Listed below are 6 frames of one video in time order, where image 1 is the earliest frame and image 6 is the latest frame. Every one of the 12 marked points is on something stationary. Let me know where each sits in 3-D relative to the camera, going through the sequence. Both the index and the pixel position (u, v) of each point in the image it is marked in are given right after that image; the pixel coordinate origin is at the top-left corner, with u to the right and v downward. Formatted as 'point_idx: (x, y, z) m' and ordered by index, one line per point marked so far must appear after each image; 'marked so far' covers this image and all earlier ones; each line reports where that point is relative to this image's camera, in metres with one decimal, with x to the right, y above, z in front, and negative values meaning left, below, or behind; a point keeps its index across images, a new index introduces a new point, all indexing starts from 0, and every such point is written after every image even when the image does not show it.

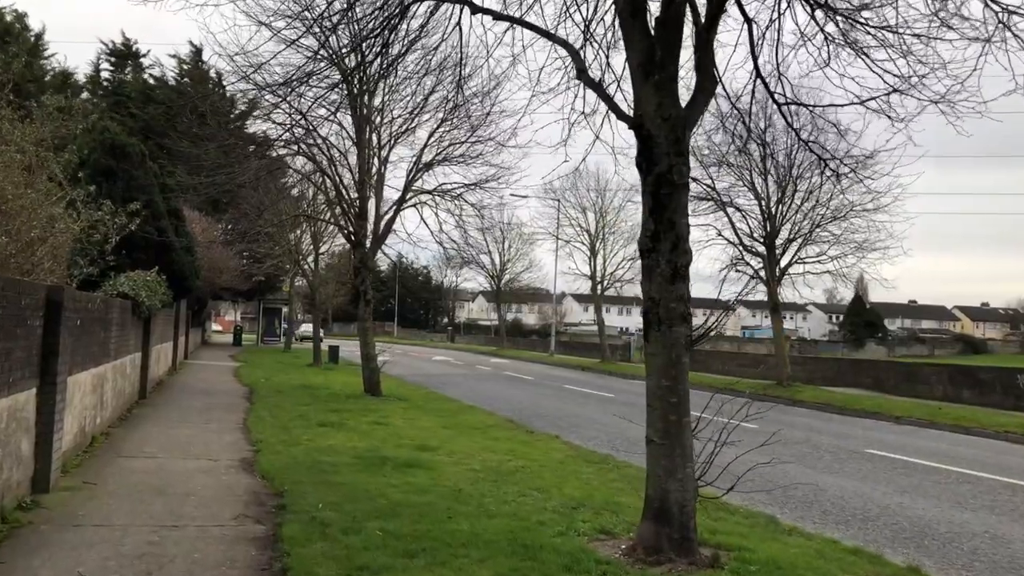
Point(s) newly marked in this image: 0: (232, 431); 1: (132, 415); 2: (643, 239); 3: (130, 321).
0: (-3.5, -1.8, +11.0) m
1: (-5.2, -1.7, +12.0) m
2: (+0.8, +0.3, +5.3) m
3: (-5.4, -0.5, +12.3) m
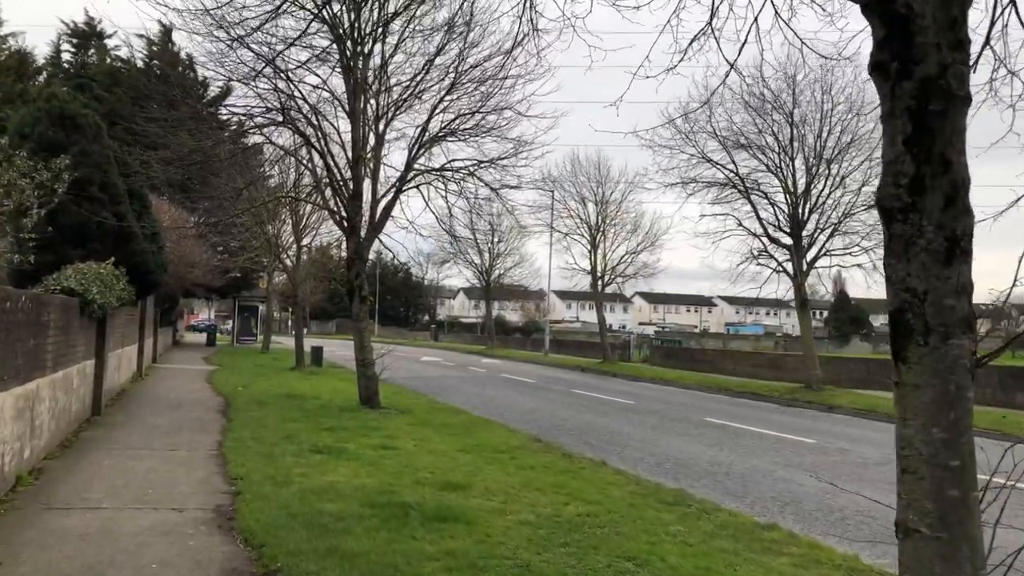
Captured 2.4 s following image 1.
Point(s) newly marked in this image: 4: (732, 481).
0: (-3.1, -1.8, +8.8) m
1: (-4.8, -1.7, +9.7) m
2: (+1.4, +0.3, +3.2) m
3: (-5.0, -0.4, +10.0) m
4: (+2.5, -2.2, +9.9) m
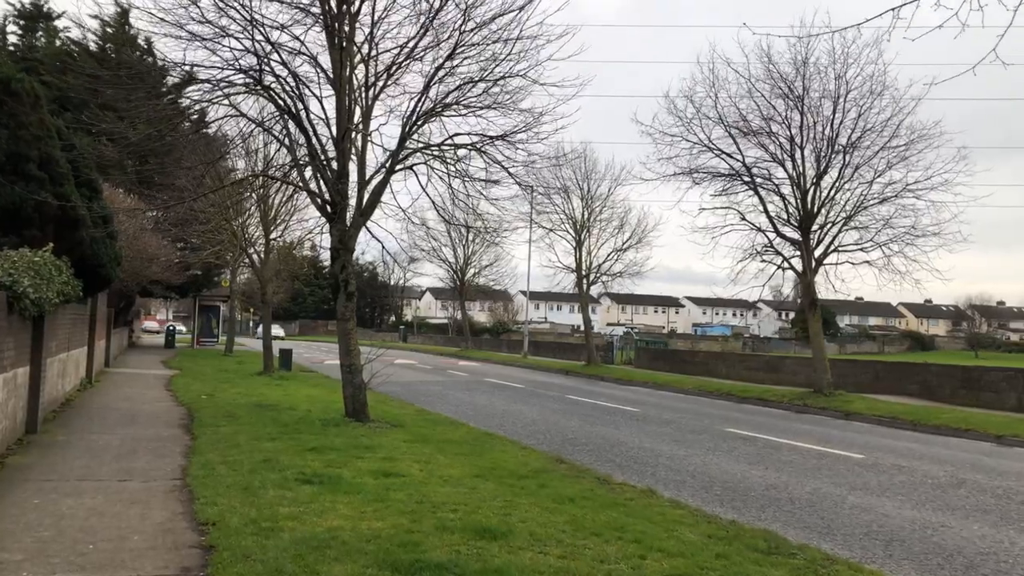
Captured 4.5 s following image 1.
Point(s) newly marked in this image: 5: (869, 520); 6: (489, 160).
0: (-2.8, -1.7, +6.9) m
1: (-4.5, -1.6, +7.8) m
2: (+1.9, +0.4, +1.5) m
3: (-4.7, -0.3, +8.1) m
4: (+2.8, -2.1, +8.3) m
5: (+3.3, -2.1, +8.0) m
6: (-0.3, +1.8, +11.9) m
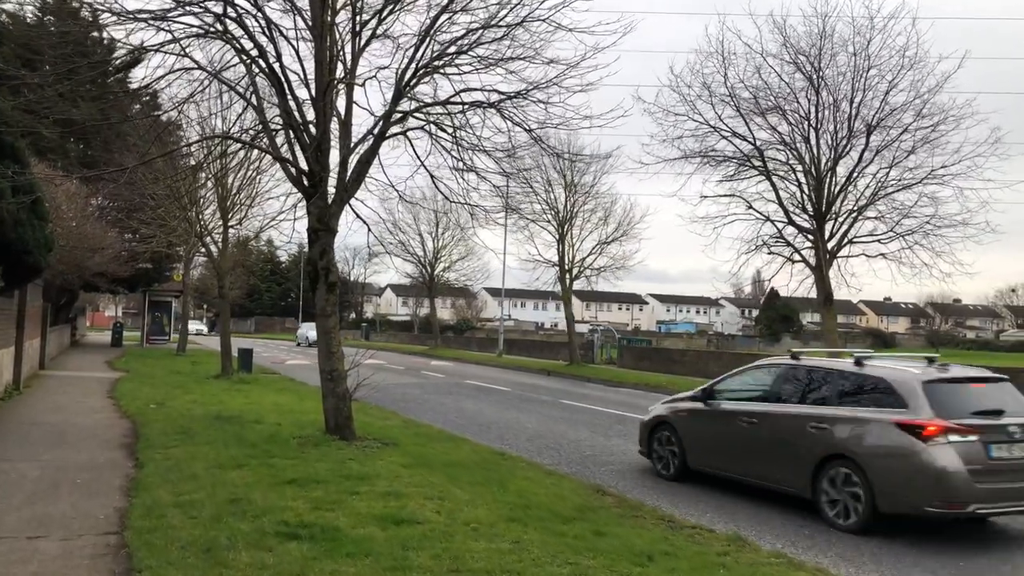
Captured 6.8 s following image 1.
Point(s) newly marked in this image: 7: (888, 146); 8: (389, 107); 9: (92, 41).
0: (-2.3, -1.6, +4.8) m
1: (-4.1, -1.5, +5.6) m
2: (+2.6, +0.5, -0.4) m
3: (-4.3, -0.2, +5.9) m
4: (+3.1, -2.0, +6.5) m
5: (+3.7, -2.1, +6.2) m
6: (-0.1, +1.9, +9.9) m
7: (+7.9, +3.0, +18.4) m
8: (-1.4, +2.1, +10.1) m
9: (-5.3, +3.1, +10.9) m
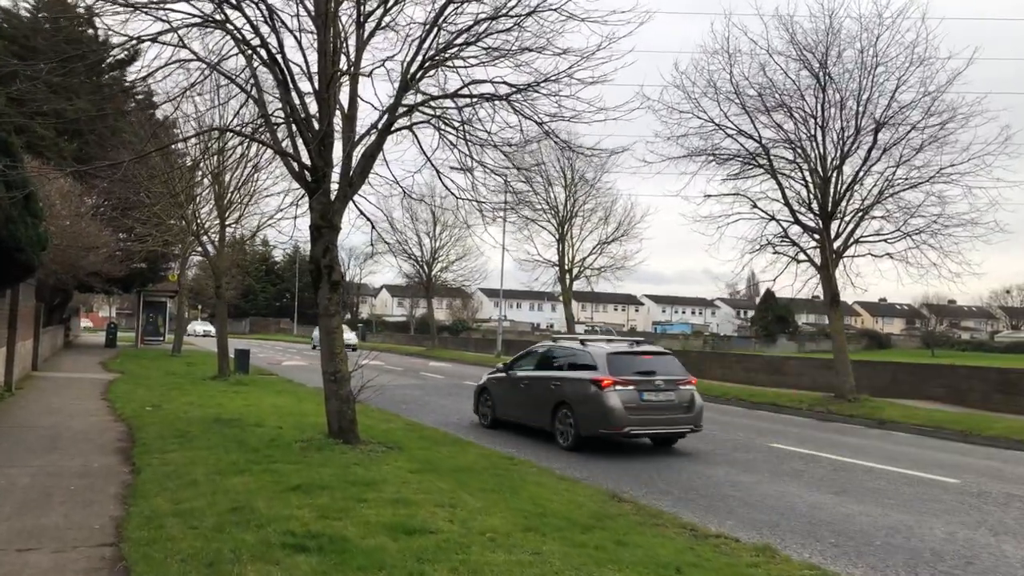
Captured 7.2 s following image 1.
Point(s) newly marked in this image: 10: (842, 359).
0: (-2.2, -1.6, +4.5) m
1: (-4.0, -1.5, +5.3) m
2: (+2.8, +0.5, -0.7) m
3: (-4.2, -0.2, +5.5) m
4: (+3.3, -2.0, +6.2) m
5: (+3.8, -2.0, +5.9) m
6: (0.0, +1.9, +9.6) m
7: (+8.0, +3.0, +18.1) m
8: (-1.3, +2.1, +9.8) m
9: (-5.2, +3.1, +10.6) m
10: (+7.2, -1.5, +19.0) m
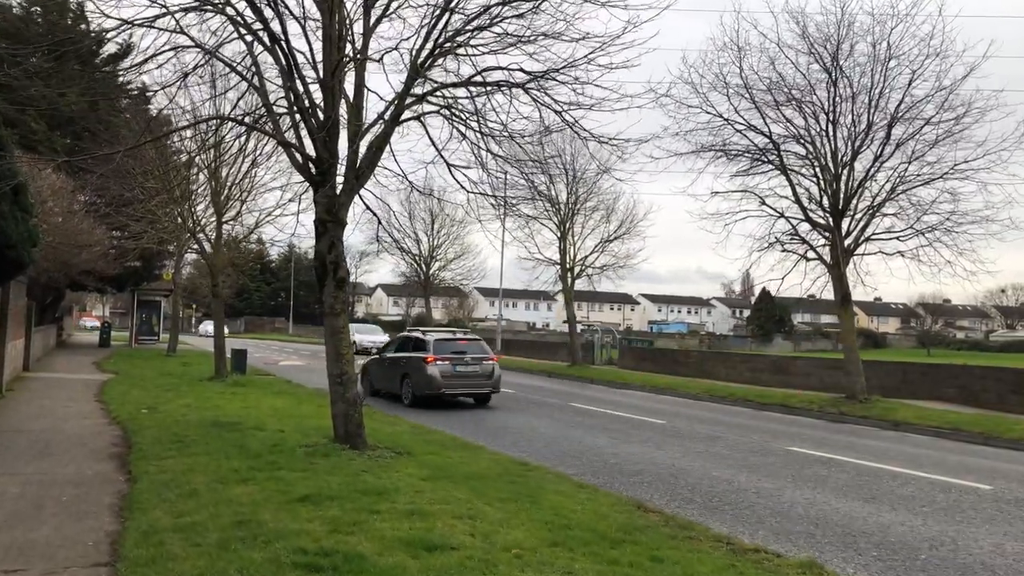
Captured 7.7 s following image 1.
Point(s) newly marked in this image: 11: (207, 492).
0: (-2.0, -1.5, +4.0) m
1: (-3.8, -1.5, +4.8) m
2: (+3.0, +0.5, -1.1) m
3: (-4.0, -0.2, +5.1) m
4: (+3.4, -2.0, +5.8) m
5: (+4.0, -2.0, +5.5) m
6: (+0.1, +1.9, +9.2) m
7: (+8.1, +3.0, +17.8) m
8: (-1.2, +2.1, +9.4) m
9: (-5.0, +3.1, +10.1) m
10: (+7.3, -1.5, +18.6) m
11: (-2.4, -1.6, +6.8) m
